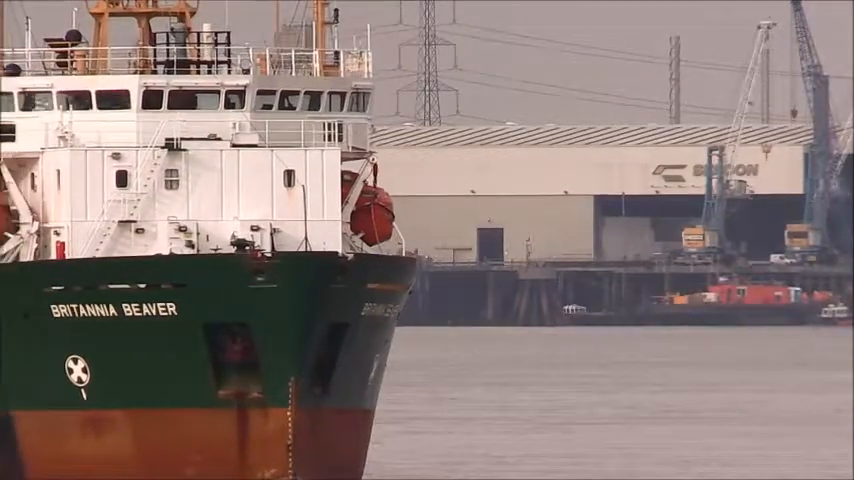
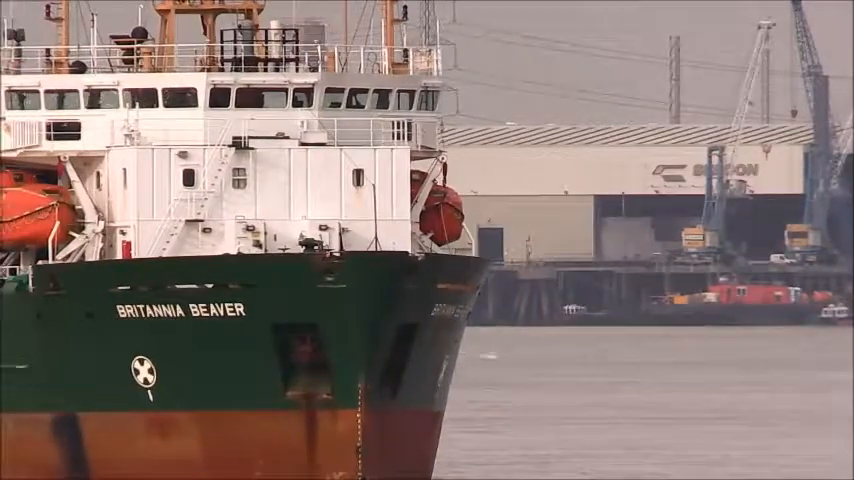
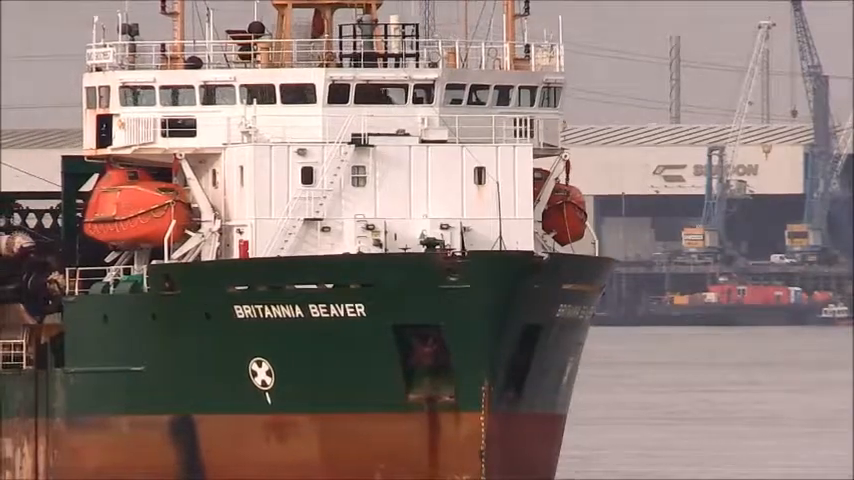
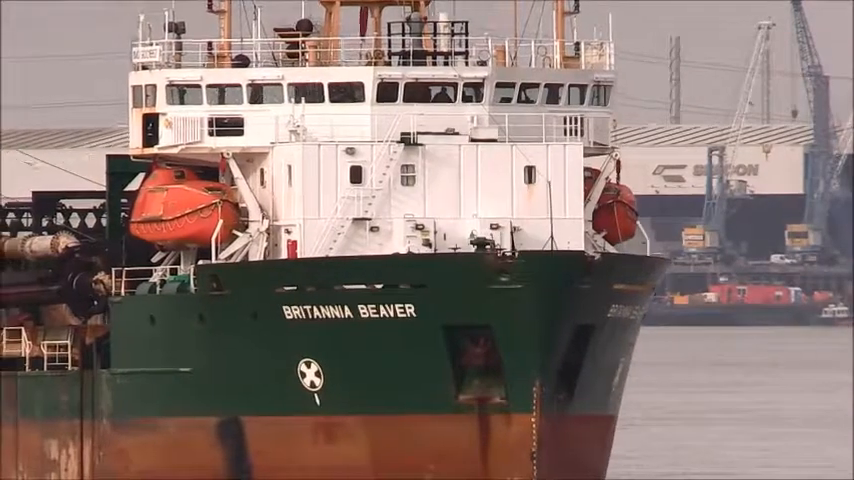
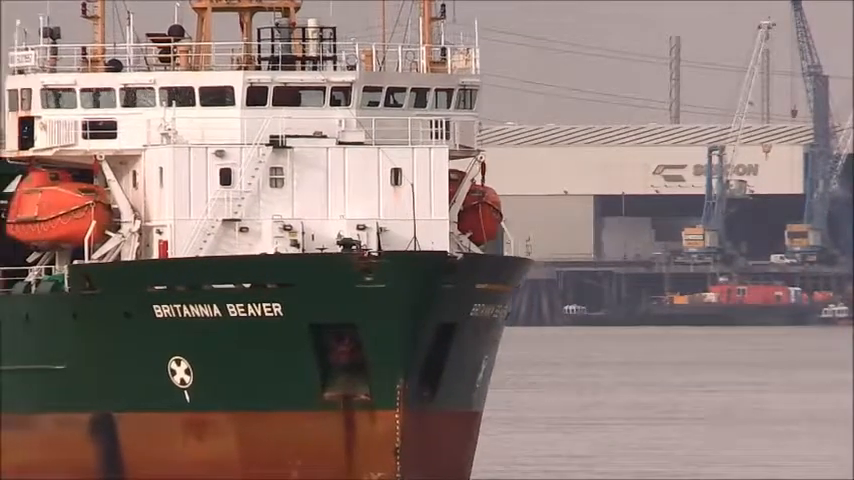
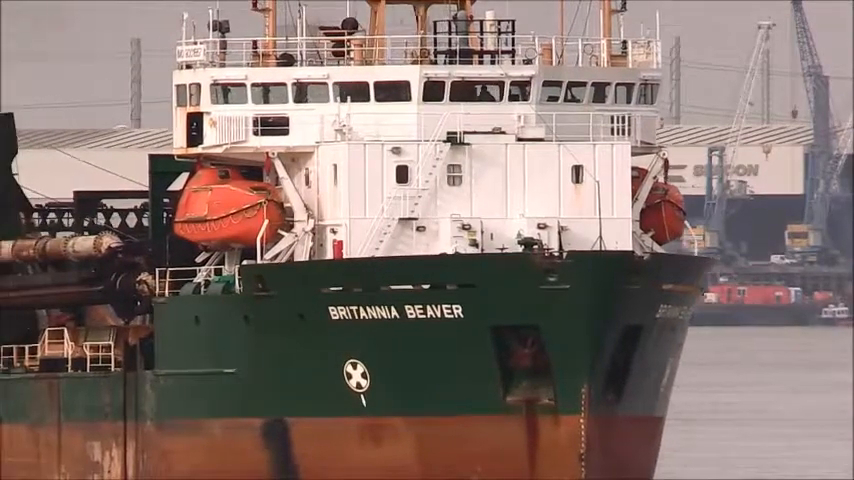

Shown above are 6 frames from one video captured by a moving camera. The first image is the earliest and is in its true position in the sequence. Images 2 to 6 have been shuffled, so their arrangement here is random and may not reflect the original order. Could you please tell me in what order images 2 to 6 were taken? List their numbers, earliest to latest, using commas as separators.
2, 5, 3, 4, 6
